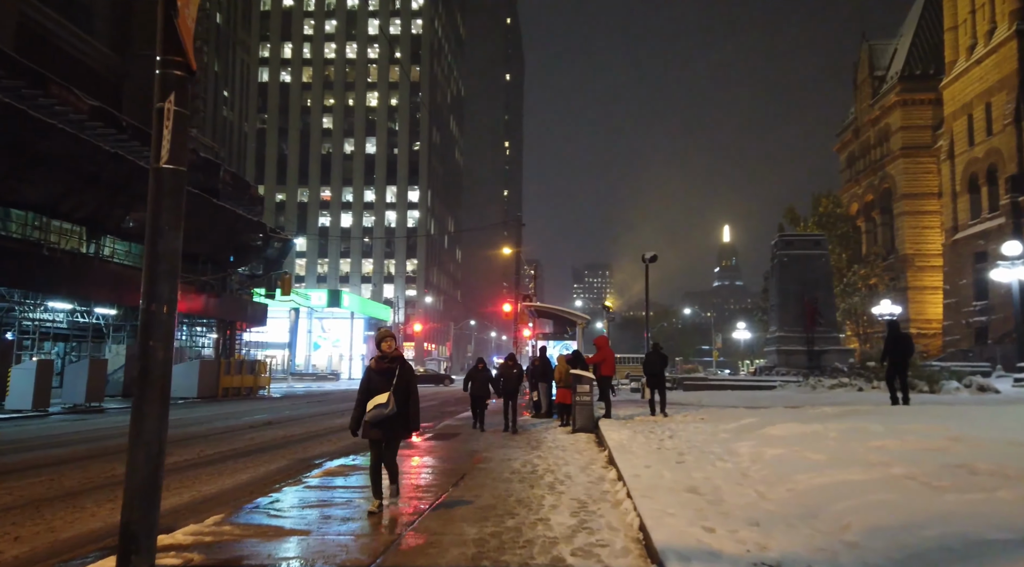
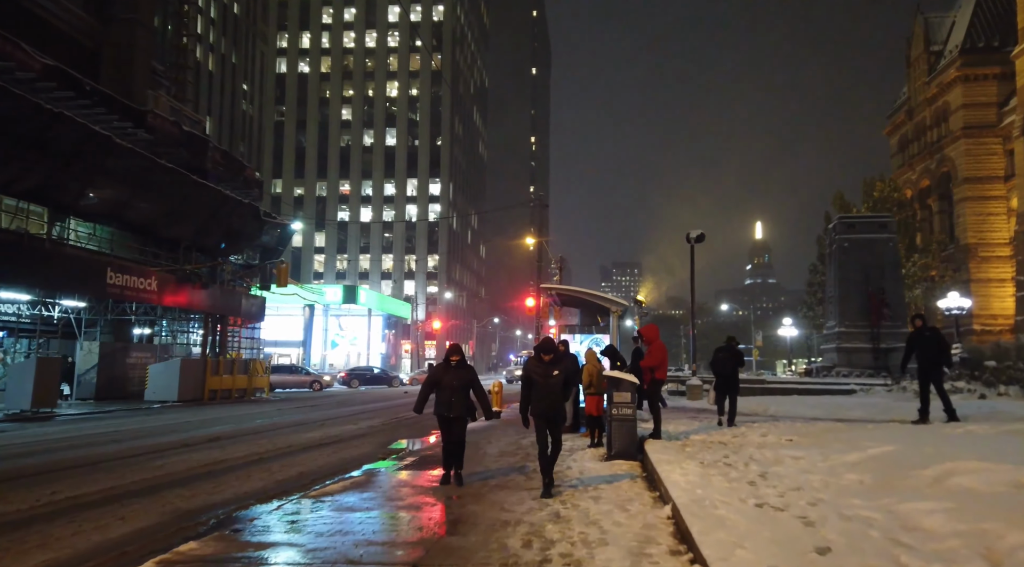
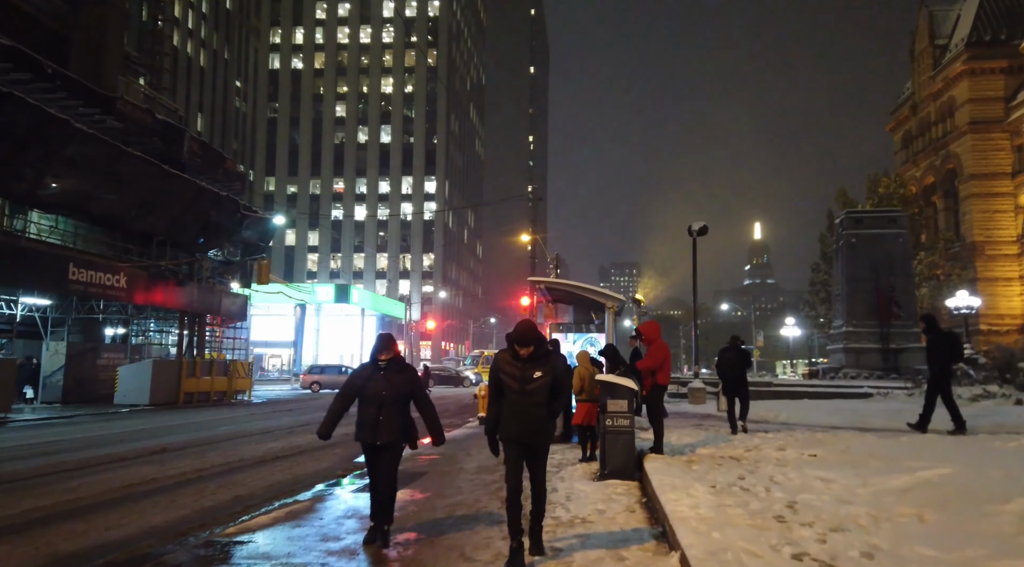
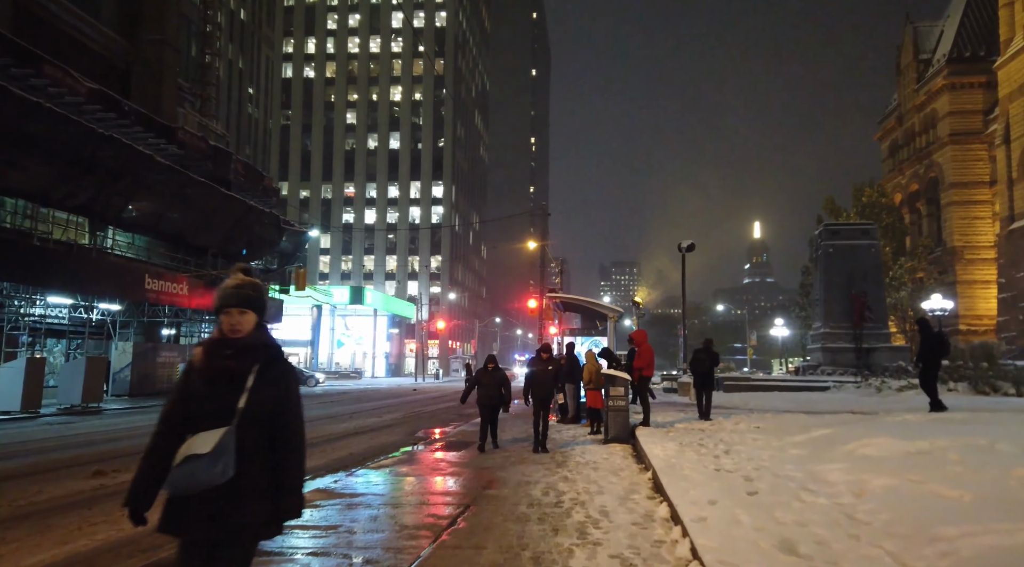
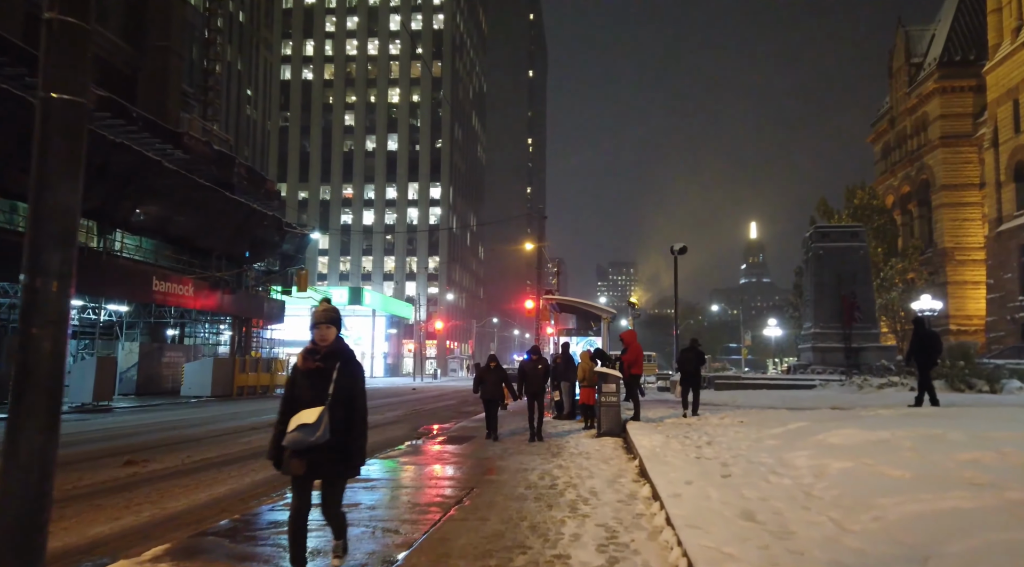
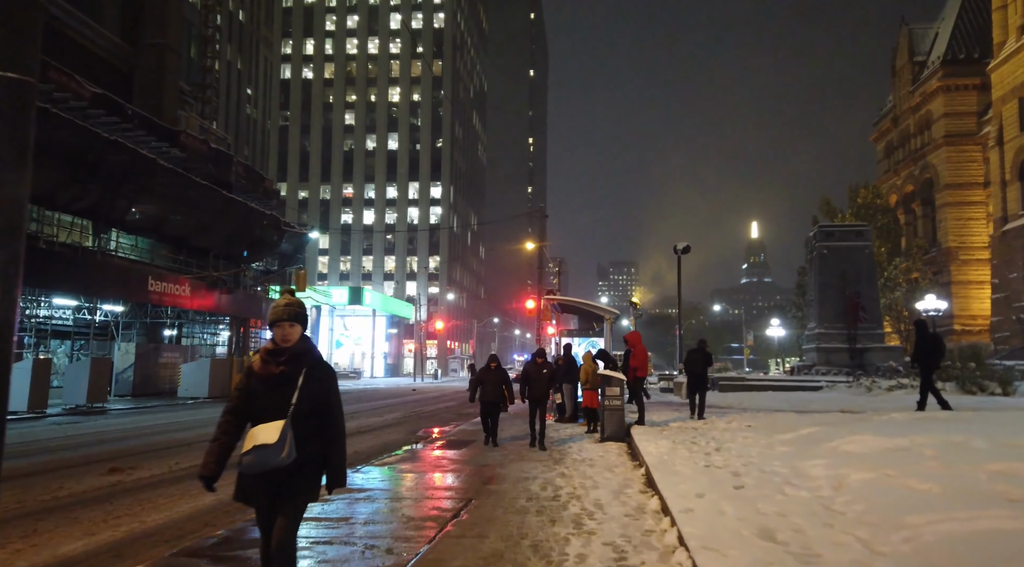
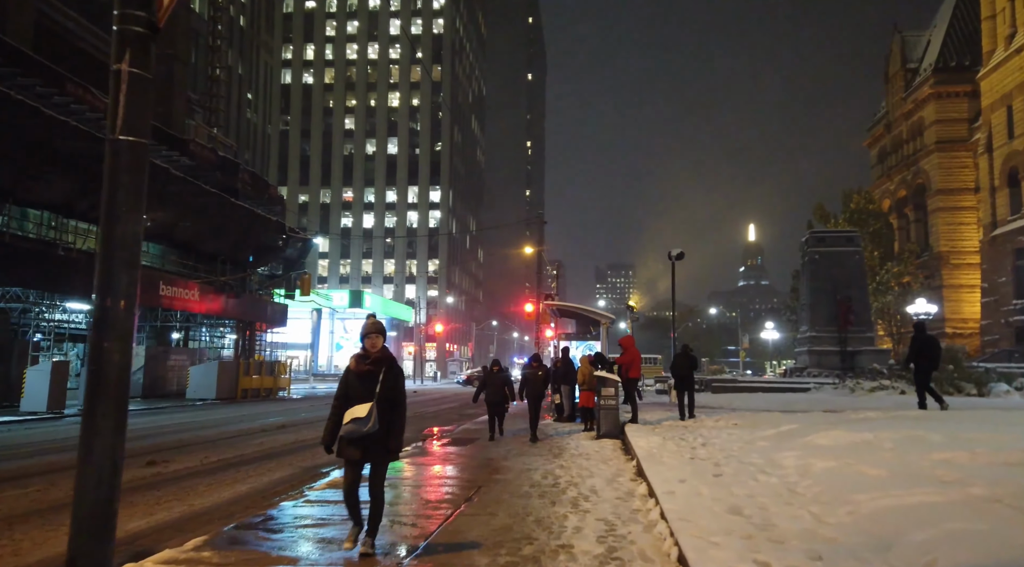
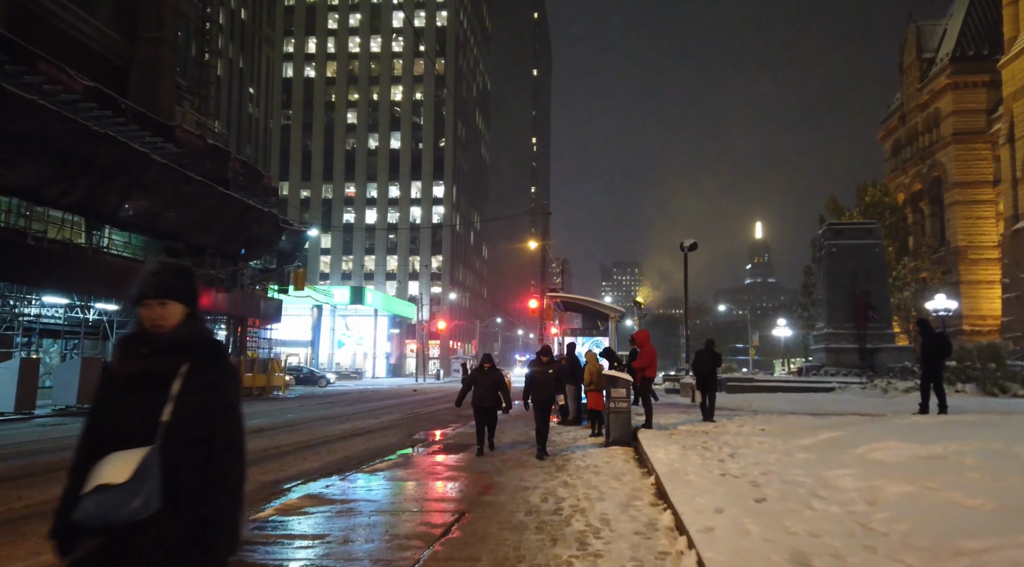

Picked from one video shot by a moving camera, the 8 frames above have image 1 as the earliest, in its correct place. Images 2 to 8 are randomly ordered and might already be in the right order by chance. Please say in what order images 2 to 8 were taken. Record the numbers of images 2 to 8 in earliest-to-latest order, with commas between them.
7, 5, 6, 4, 8, 2, 3
